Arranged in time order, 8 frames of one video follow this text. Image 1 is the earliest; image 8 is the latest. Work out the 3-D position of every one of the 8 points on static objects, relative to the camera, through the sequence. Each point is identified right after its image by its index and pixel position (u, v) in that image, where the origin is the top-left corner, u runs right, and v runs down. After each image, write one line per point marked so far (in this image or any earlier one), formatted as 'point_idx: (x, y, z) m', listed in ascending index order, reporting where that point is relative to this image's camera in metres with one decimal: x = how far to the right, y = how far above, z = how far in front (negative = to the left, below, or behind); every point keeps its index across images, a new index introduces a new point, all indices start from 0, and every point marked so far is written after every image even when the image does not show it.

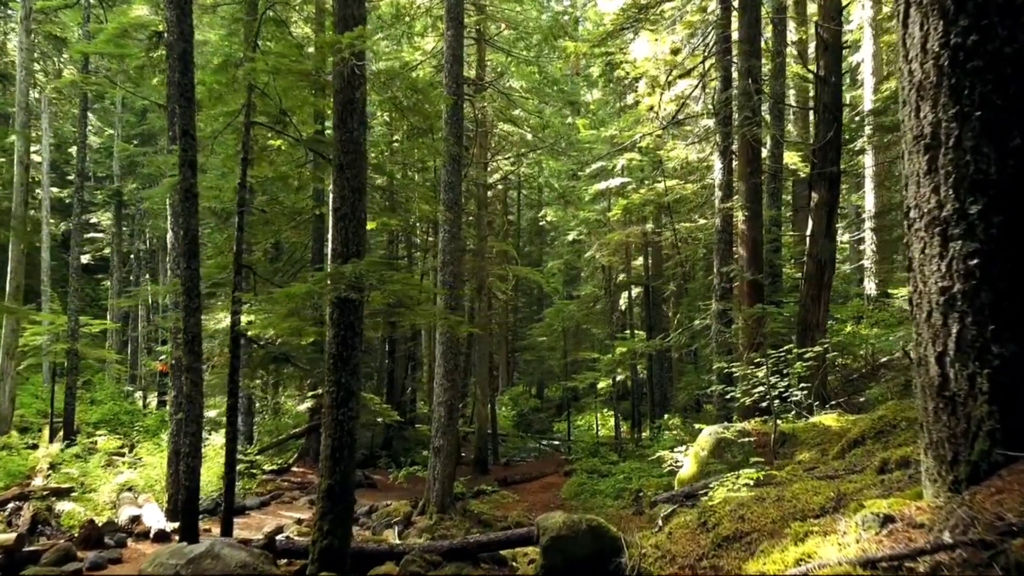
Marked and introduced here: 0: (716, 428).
0: (+2.2, -1.5, +8.3) m
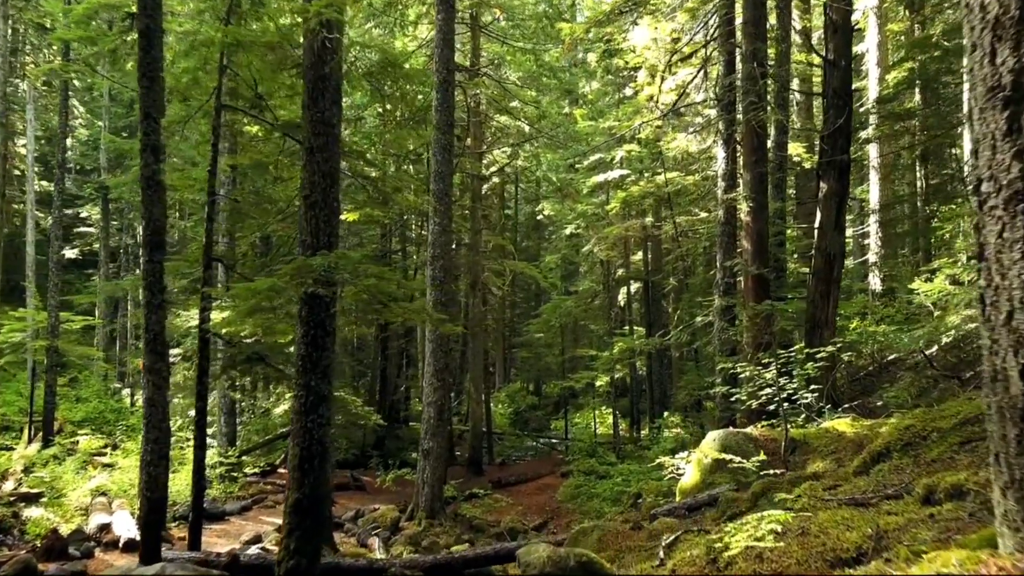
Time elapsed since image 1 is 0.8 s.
0: (+2.1, -1.4, +7.7) m
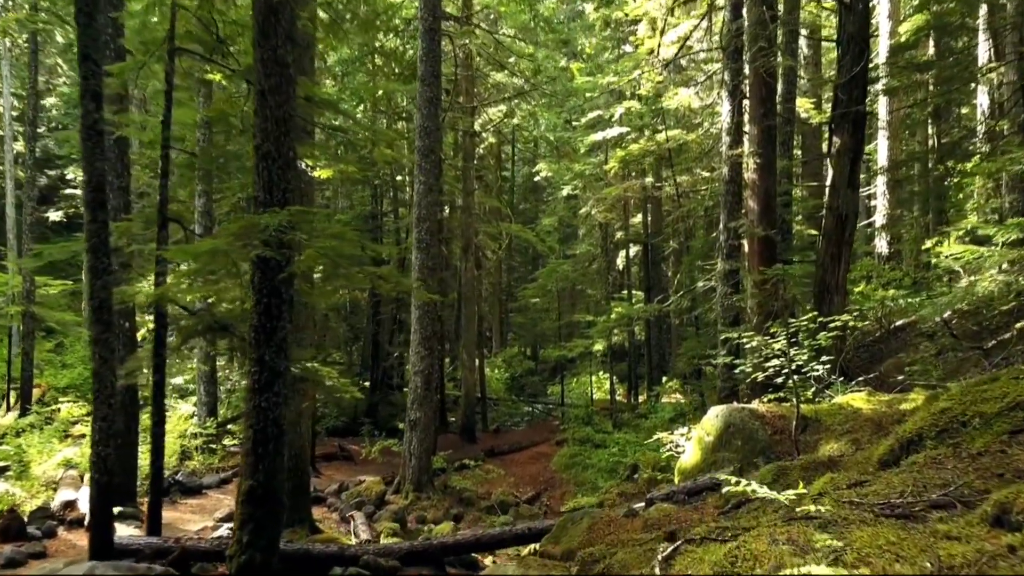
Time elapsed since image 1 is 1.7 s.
0: (+1.9, -1.1, +7.1) m
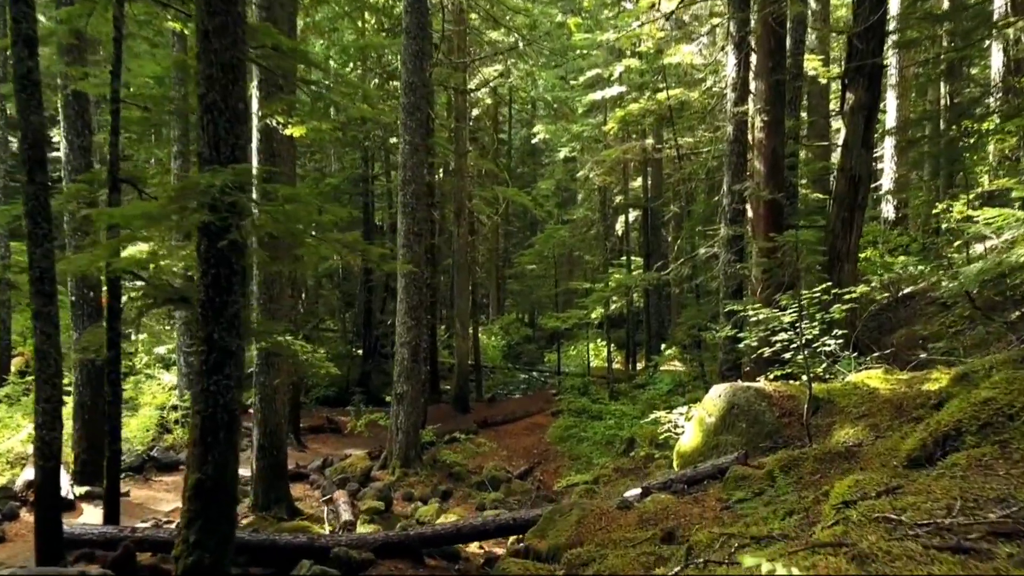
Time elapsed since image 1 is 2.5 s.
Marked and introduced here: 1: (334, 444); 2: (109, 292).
0: (+1.8, -0.8, +6.5) m
1: (-3.0, -2.7, +13.2) m
2: (-3.4, 0.0, +6.6) m
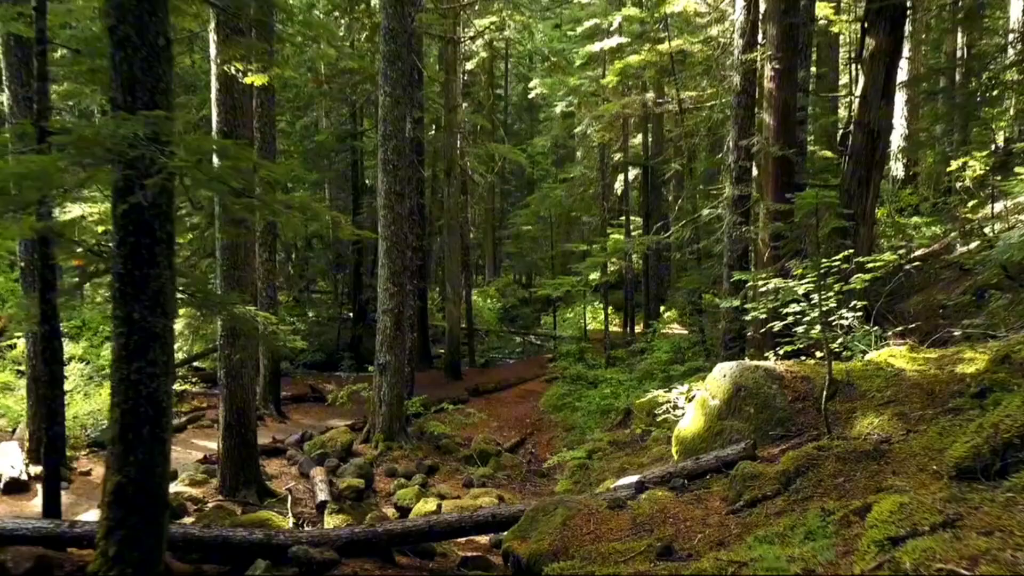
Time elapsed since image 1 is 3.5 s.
0: (+1.7, -0.6, +5.8) m
1: (-3.2, -2.1, +12.7) m
2: (-3.6, +0.2, +5.9) m
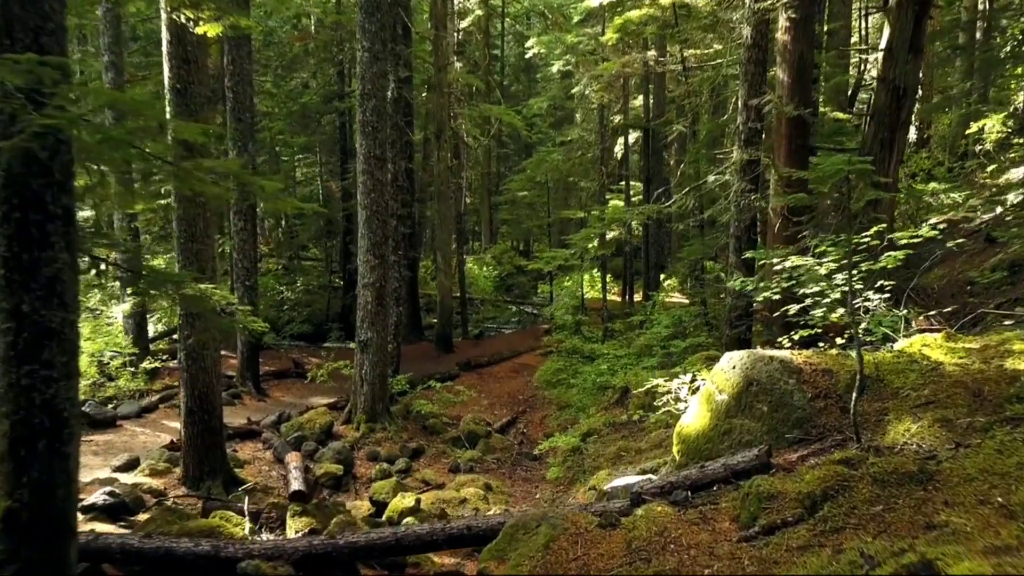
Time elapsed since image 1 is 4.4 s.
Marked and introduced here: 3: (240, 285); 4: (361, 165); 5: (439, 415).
0: (+1.5, -0.4, +5.1) m
1: (-3.3, -1.6, +12.0) m
2: (-3.7, +0.4, +5.2) m
3: (-4.1, 0.0, +11.7) m
4: (-1.9, +1.6, +9.9) m
5: (-1.1, -1.9, +11.3) m
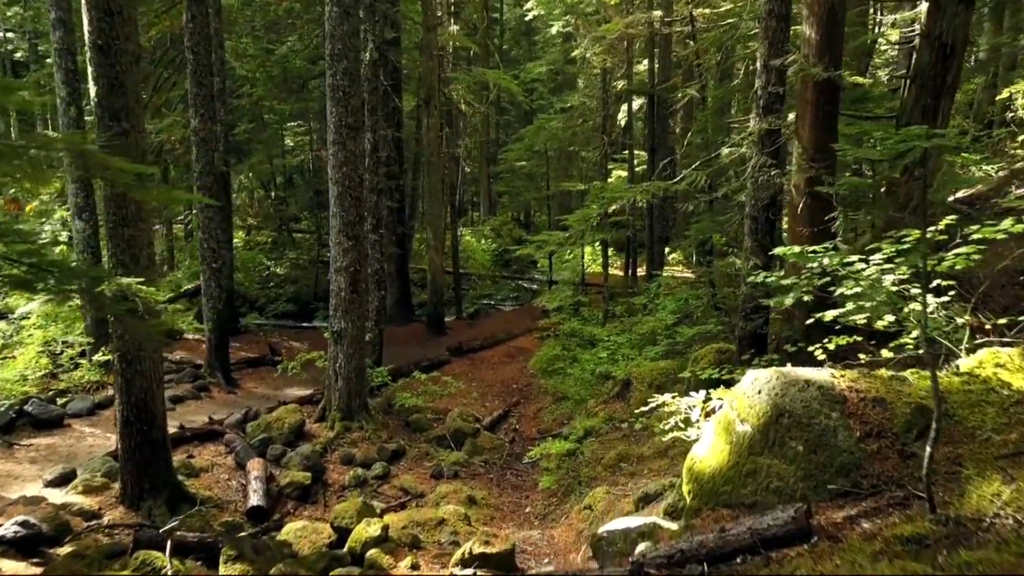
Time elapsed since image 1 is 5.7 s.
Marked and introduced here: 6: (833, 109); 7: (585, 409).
0: (+1.4, -0.5, +4.1) m
1: (-3.4, -1.4, +11.1) m
2: (-3.9, +0.3, +4.2) m
3: (-4.2, +0.3, +10.8) m
4: (-2.0, +1.8, +8.8) m
5: (-1.2, -1.6, +10.4) m
6: (+2.9, +1.6, +6.9) m
7: (+1.0, -1.5, +10.1) m
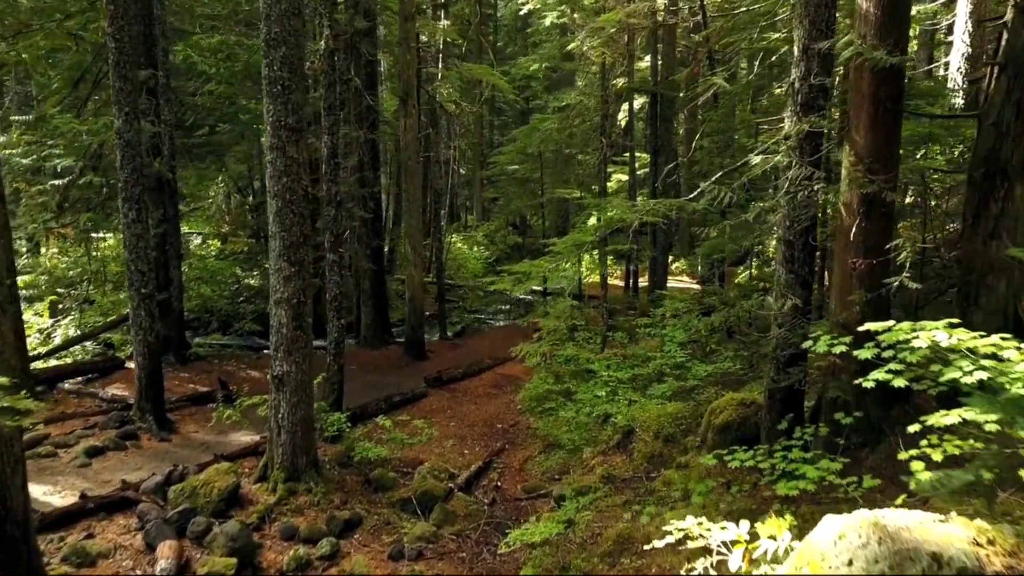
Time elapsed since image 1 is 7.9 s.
0: (+1.2, -0.8, +2.6) m
1: (-3.6, -1.7, +9.5) m
2: (-4.1, 0.0, +2.6) m
3: (-4.4, -0.1, +9.2) m
4: (-2.3, +1.4, +7.3) m
5: (-1.4, -2.0, +8.8) m
6: (+2.7, +1.3, +5.3) m
7: (+0.8, -1.9, +8.5) m
